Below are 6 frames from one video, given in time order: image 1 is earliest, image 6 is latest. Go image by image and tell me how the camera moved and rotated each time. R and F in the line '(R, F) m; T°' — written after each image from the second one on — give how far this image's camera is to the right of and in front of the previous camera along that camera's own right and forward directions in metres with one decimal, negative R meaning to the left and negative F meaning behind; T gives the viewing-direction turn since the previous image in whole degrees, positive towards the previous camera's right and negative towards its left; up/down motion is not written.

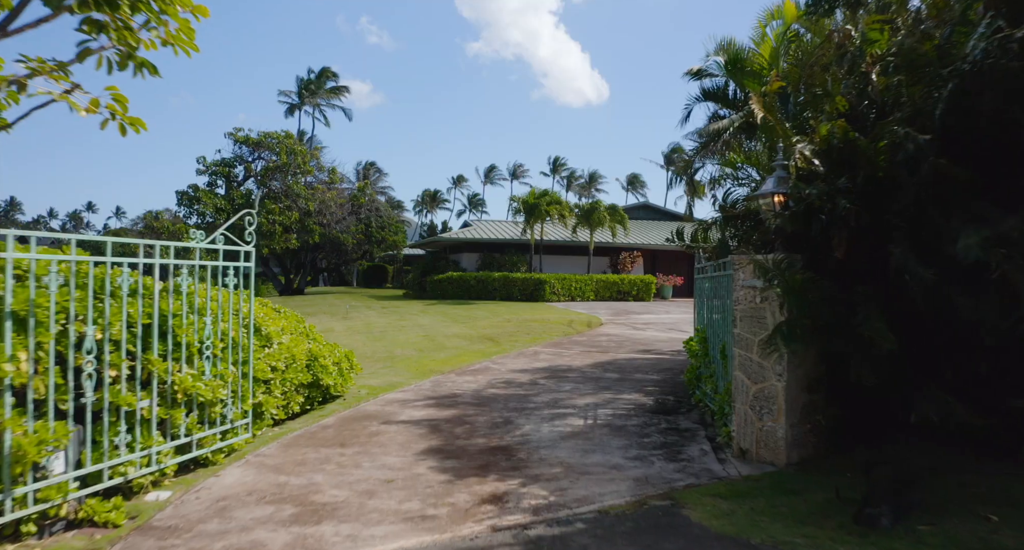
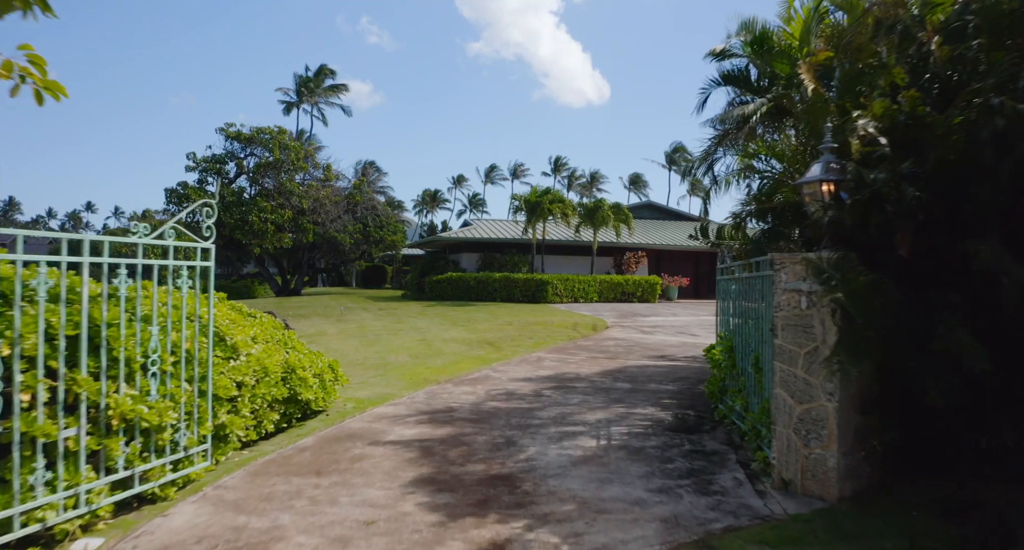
(0.0, +0.7) m; 0°
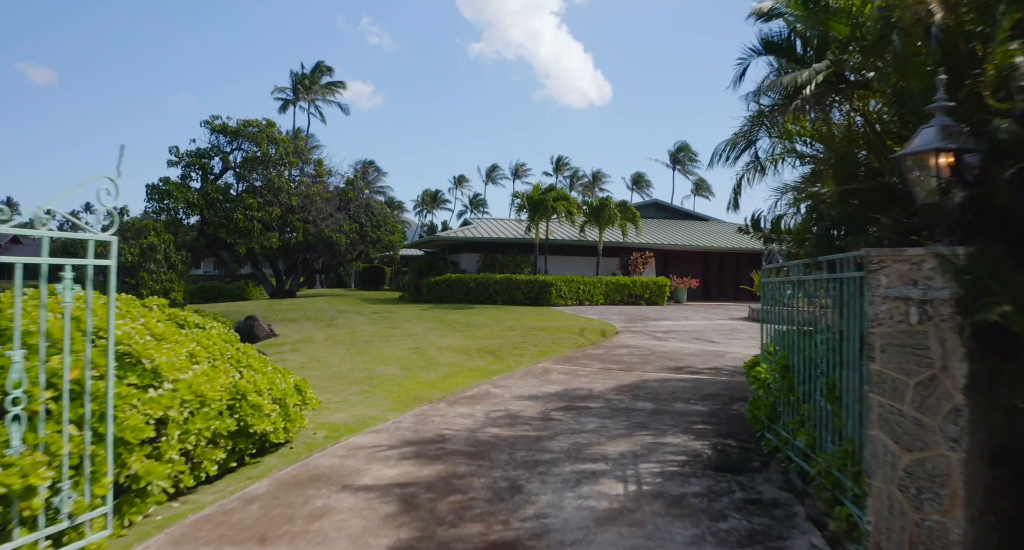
(0.0, +1.1) m; 0°
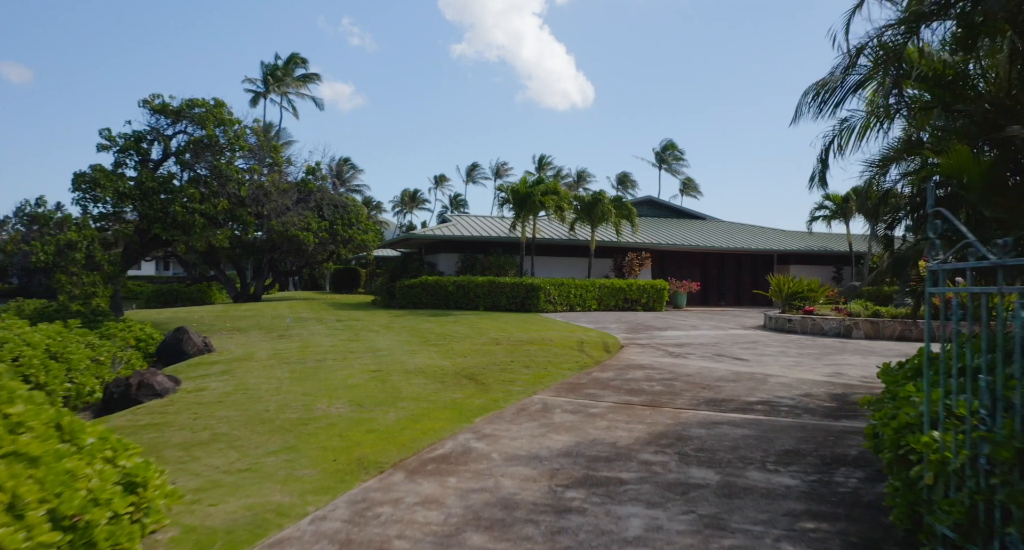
(-0.1, +2.3) m; +2°
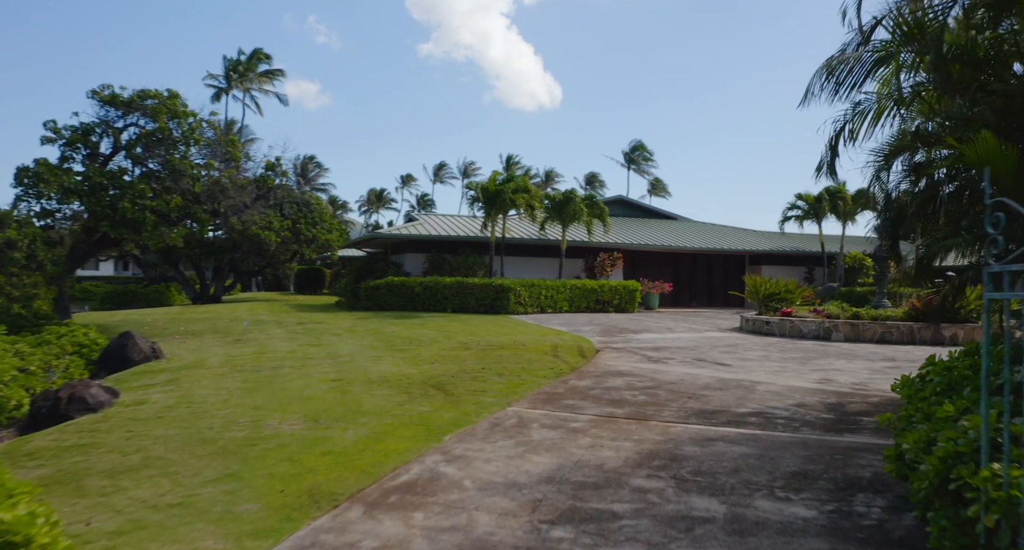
(-0.1, +0.6) m; +3°
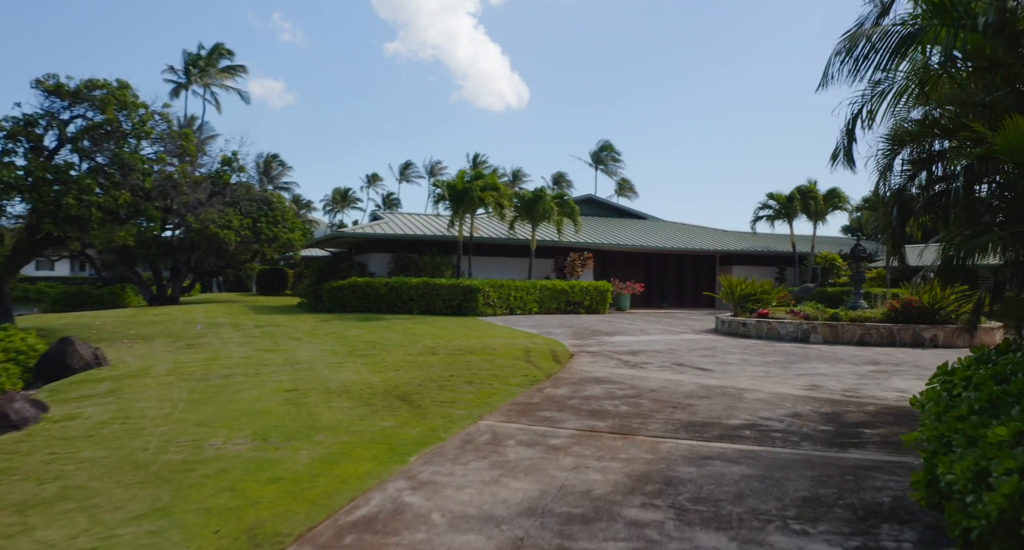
(-0.1, +0.6) m; +3°
